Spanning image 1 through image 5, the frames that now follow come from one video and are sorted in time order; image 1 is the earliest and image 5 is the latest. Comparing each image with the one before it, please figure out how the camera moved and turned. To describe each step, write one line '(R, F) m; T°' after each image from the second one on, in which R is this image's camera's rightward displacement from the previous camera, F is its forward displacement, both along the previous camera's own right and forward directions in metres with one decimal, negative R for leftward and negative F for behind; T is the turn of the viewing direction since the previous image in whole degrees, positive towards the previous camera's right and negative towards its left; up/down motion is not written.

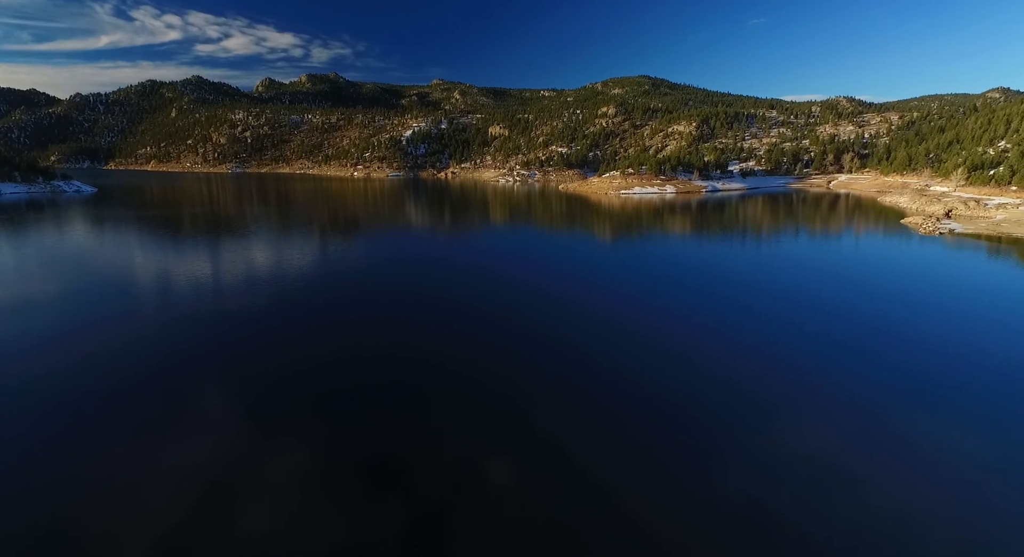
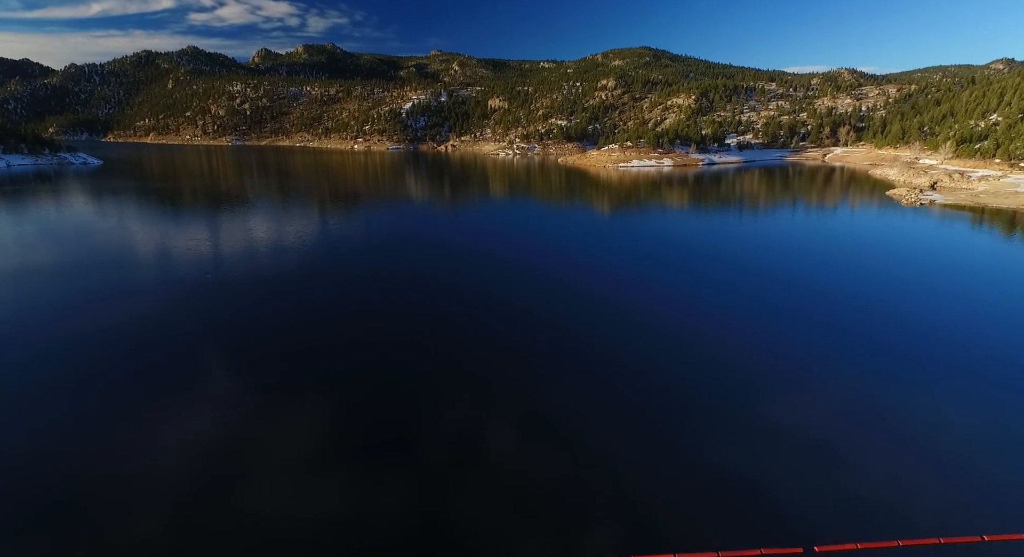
(-0.1, -3.2) m; 0°
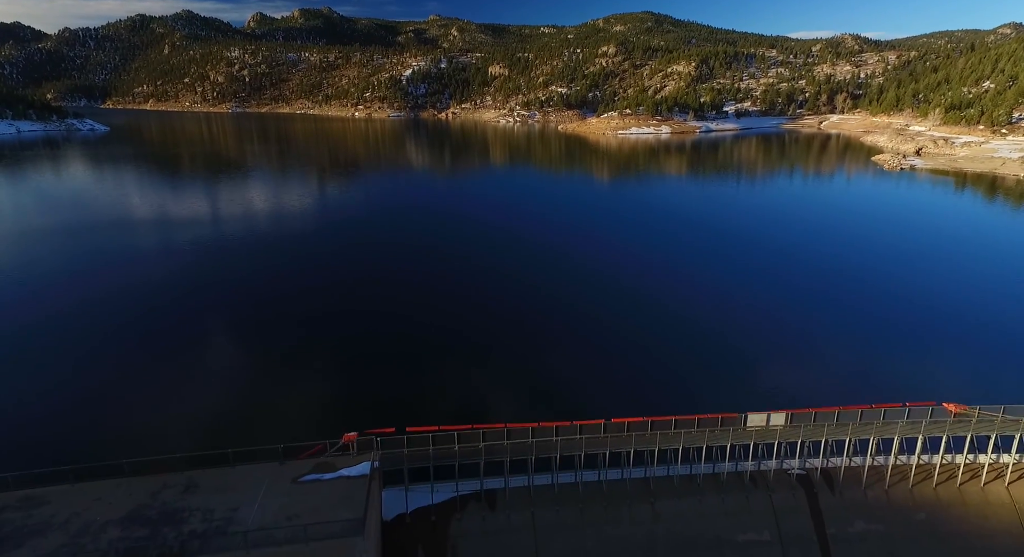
(-0.3, -4.1) m; 0°
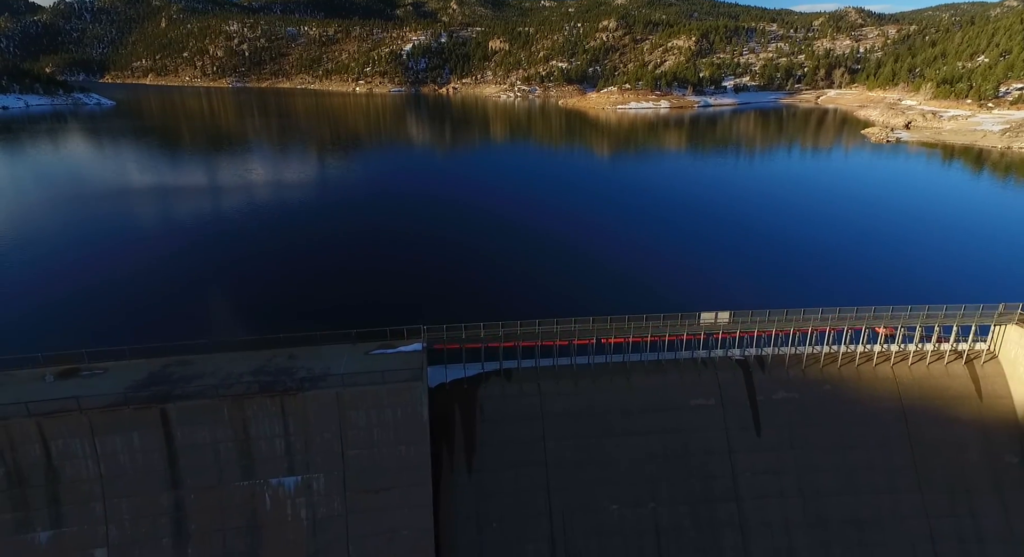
(-0.3, -3.5) m; 0°
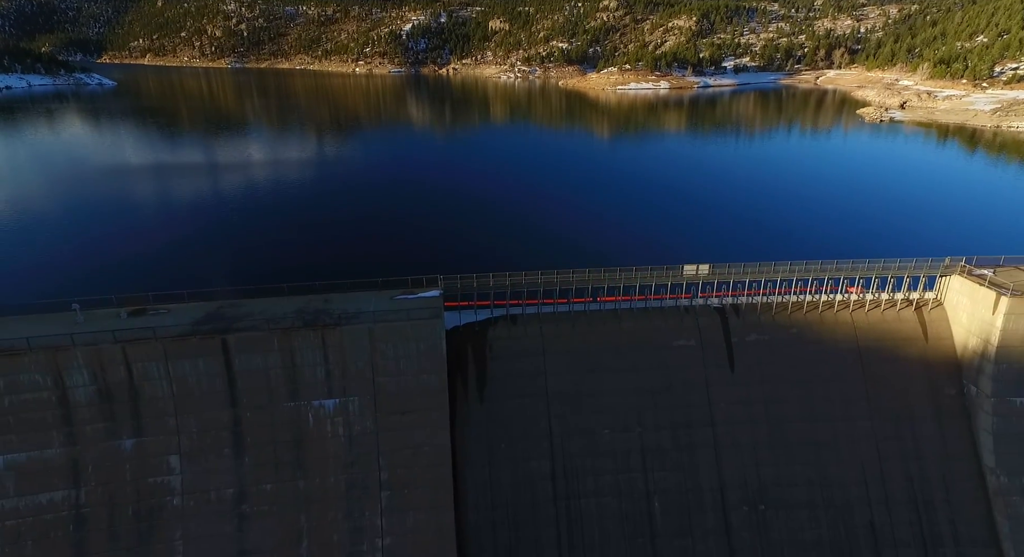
(-0.2, -1.9) m; 0°
